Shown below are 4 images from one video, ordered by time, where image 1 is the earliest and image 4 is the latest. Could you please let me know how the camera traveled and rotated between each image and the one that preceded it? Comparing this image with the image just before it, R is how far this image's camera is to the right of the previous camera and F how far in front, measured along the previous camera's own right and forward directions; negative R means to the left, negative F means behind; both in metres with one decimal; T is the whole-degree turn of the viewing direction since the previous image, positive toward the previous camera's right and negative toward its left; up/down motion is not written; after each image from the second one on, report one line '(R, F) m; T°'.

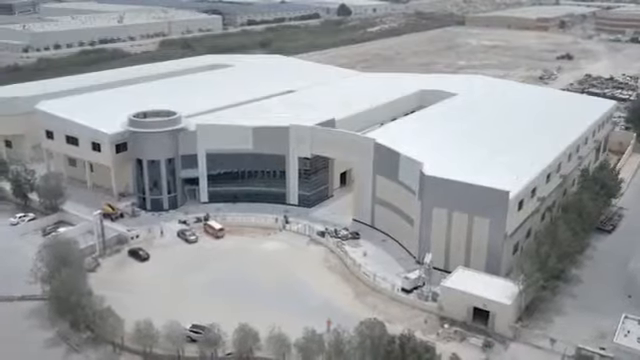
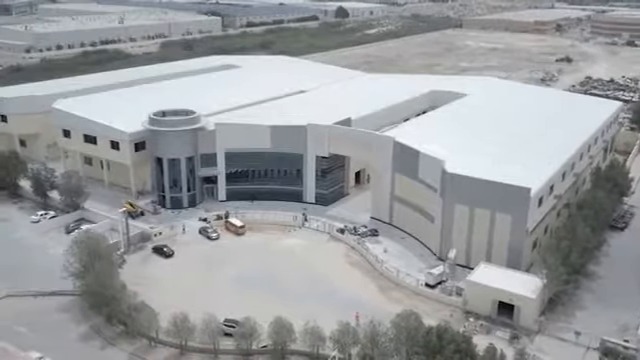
(-2.1, -0.7) m; +1°
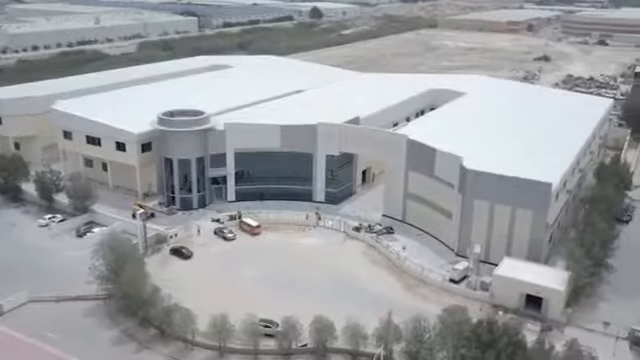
(-3.6, +0.1) m; +3°
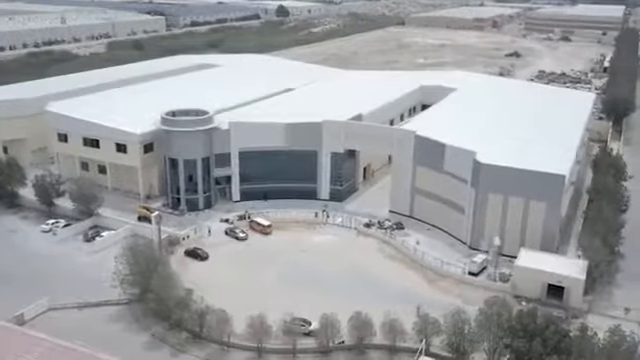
(-3.8, +0.2) m; +4°
